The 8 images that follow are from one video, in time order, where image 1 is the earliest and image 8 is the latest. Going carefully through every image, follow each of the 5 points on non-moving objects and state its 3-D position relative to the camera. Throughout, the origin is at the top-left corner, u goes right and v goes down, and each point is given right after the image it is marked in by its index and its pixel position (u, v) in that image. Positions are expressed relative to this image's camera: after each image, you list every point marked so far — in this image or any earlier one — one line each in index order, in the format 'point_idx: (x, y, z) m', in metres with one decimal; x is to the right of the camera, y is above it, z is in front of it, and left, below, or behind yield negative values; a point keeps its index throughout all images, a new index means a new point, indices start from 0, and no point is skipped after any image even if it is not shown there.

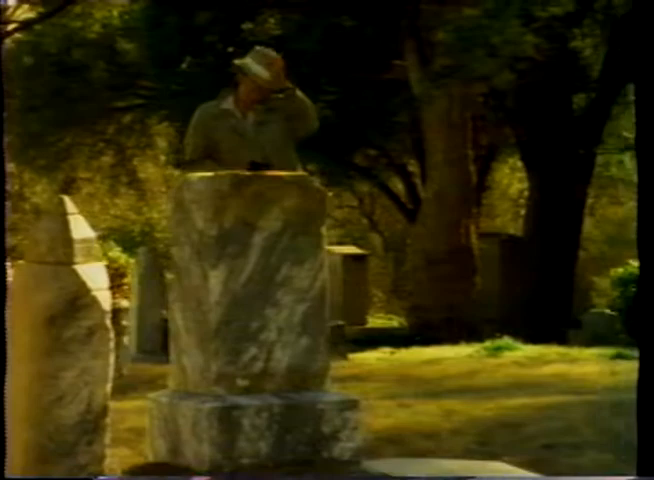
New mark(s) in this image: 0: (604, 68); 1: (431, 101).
0: (+0.7, +0.4, +4.2) m
1: (+0.2, +0.3, +4.1) m
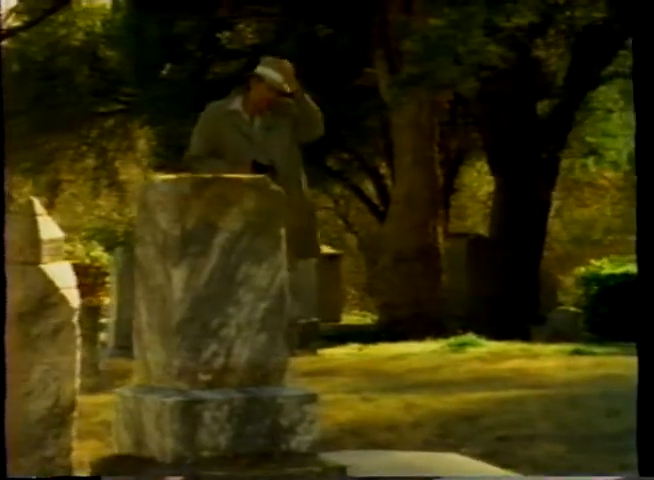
0: (+0.6, +0.4, +4.3) m
1: (+0.2, +0.3, +4.2) m
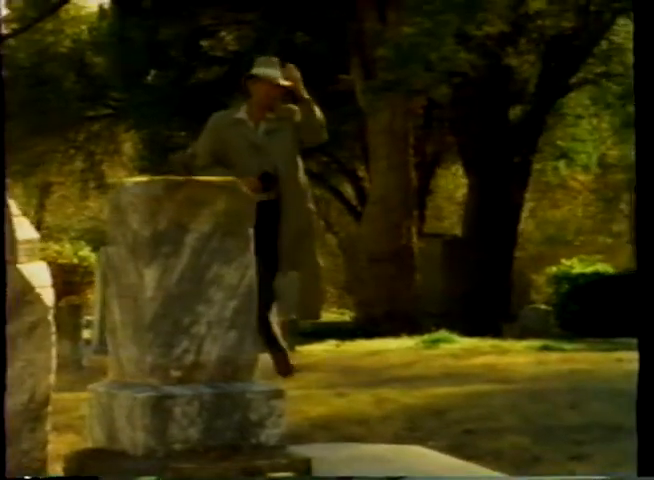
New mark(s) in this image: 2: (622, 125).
0: (+0.6, +0.4, +4.5) m
1: (+0.1, +0.3, +4.4) m
2: (+0.8, +0.3, +4.6) m
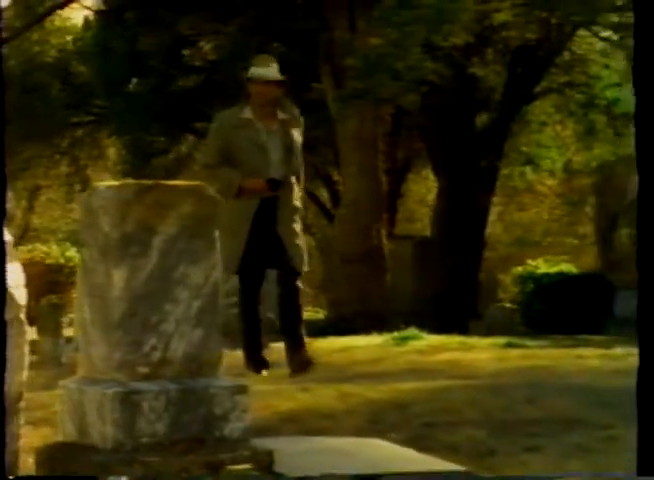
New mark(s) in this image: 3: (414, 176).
0: (+0.5, +0.4, +4.6) m
1: (+0.1, +0.3, +4.6) m
2: (+0.7, +0.3, +4.7) m
3: (+0.2, +0.2, +4.7) m
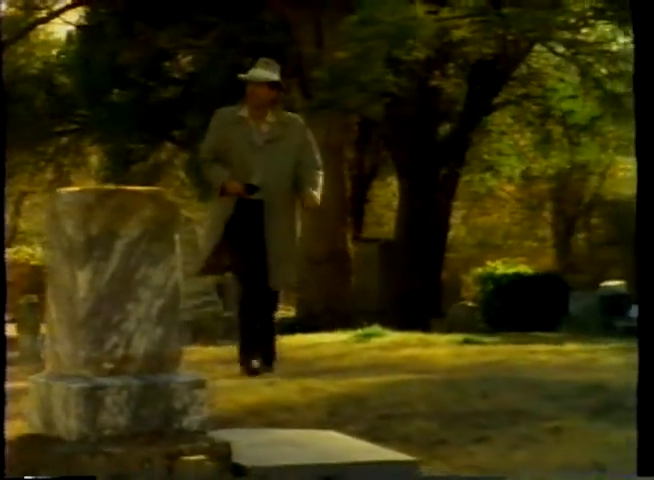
0: (+0.4, +0.4, +4.9) m
1: (0.0, +0.3, +4.8) m
2: (+0.6, +0.3, +5.0) m
3: (+0.2, +0.2, +4.9) m
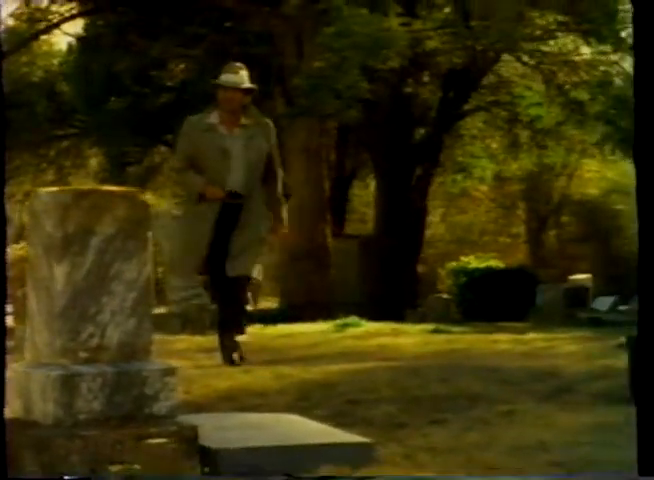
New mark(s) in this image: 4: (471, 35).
0: (+0.4, +0.4, +5.2) m
1: (-0.1, +0.3, +5.2) m
2: (+0.6, +0.3, +5.3) m
3: (+0.1, +0.2, +5.3) m
4: (+0.5, +0.7, +5.3) m
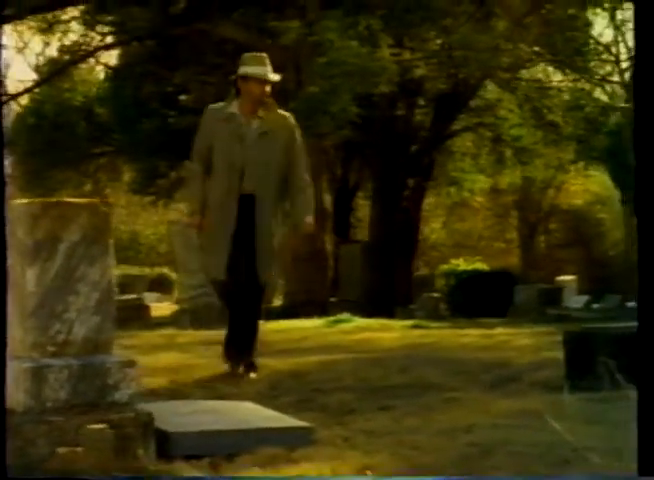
0: (+0.4, +0.4, +5.9) m
1: (-0.1, +0.3, +5.8) m
2: (+0.6, +0.3, +6.1) m
3: (+0.1, +0.2, +6.0) m
4: (+0.5, +0.7, +6.1) m
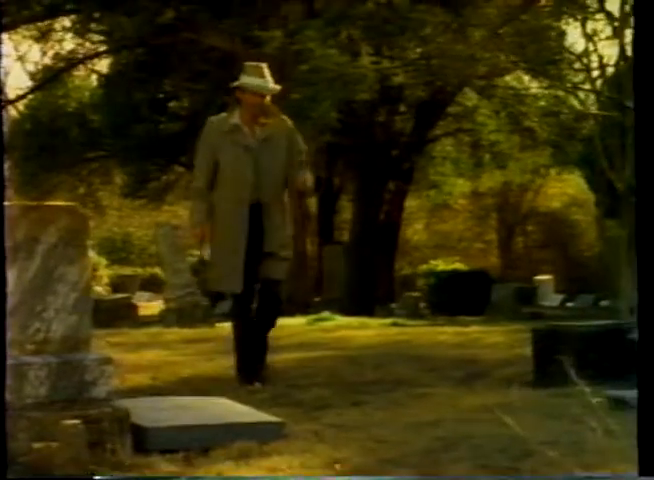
0: (+0.3, +0.4, +6.2) m
1: (-0.1, +0.3, +6.1) m
2: (+0.6, +0.3, +6.3) m
3: (+0.1, +0.2, +6.2) m
4: (+0.4, +0.6, +6.3) m
